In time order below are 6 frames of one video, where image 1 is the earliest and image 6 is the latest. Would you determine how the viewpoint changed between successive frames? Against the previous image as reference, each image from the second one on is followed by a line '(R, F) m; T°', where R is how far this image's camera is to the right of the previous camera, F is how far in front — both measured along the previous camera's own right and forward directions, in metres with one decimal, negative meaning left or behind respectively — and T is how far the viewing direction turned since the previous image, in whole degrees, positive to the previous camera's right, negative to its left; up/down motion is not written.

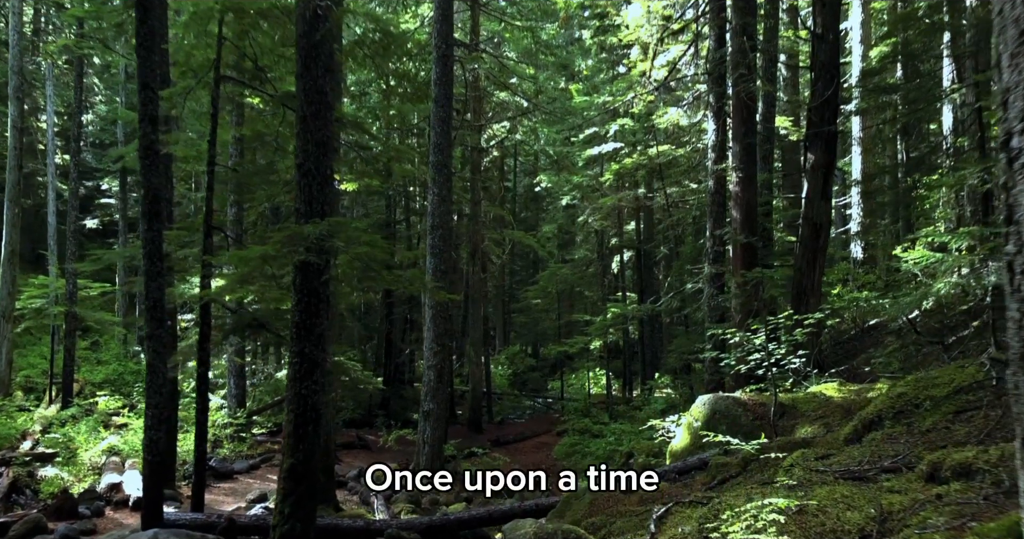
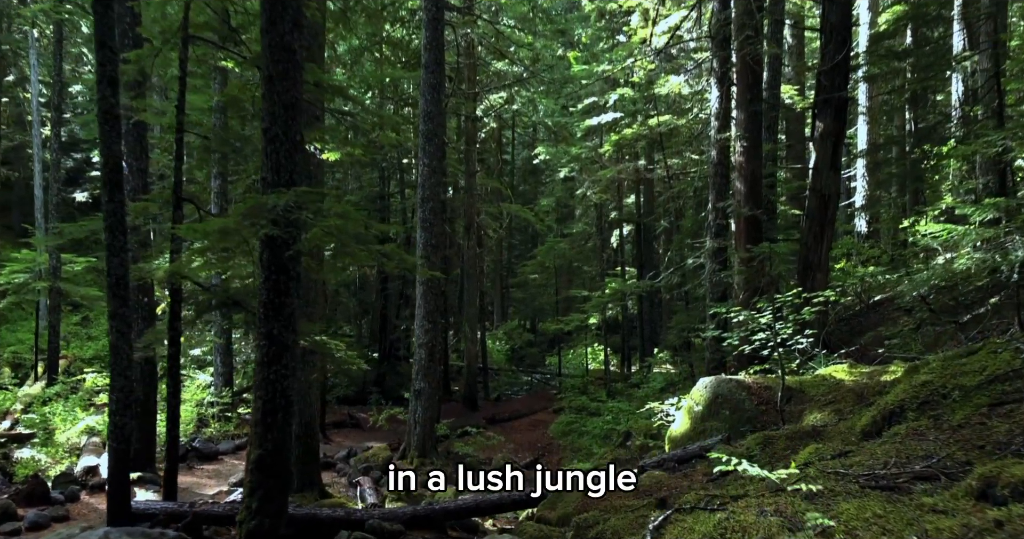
(+0.1, +0.5) m; 0°
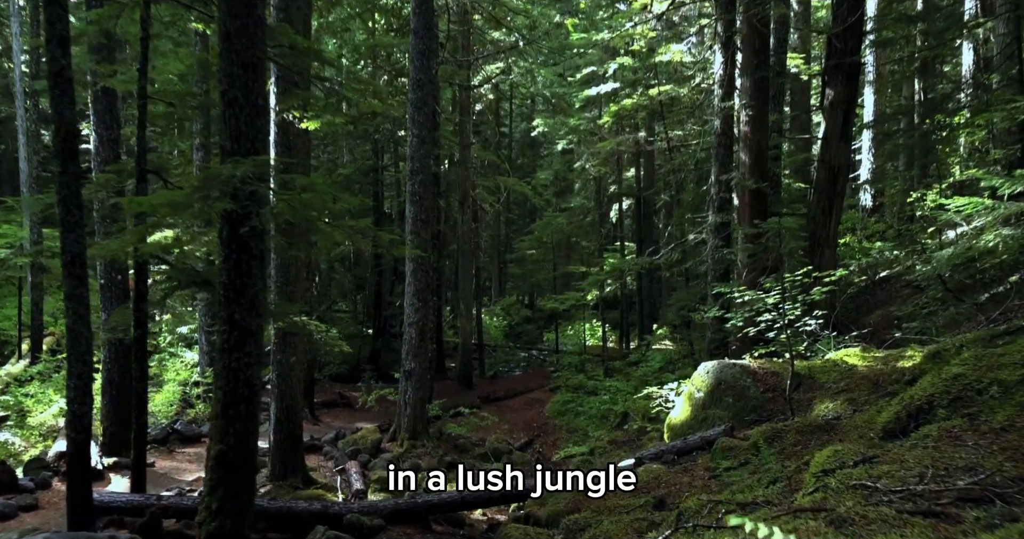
(+0.1, +0.5) m; 0°
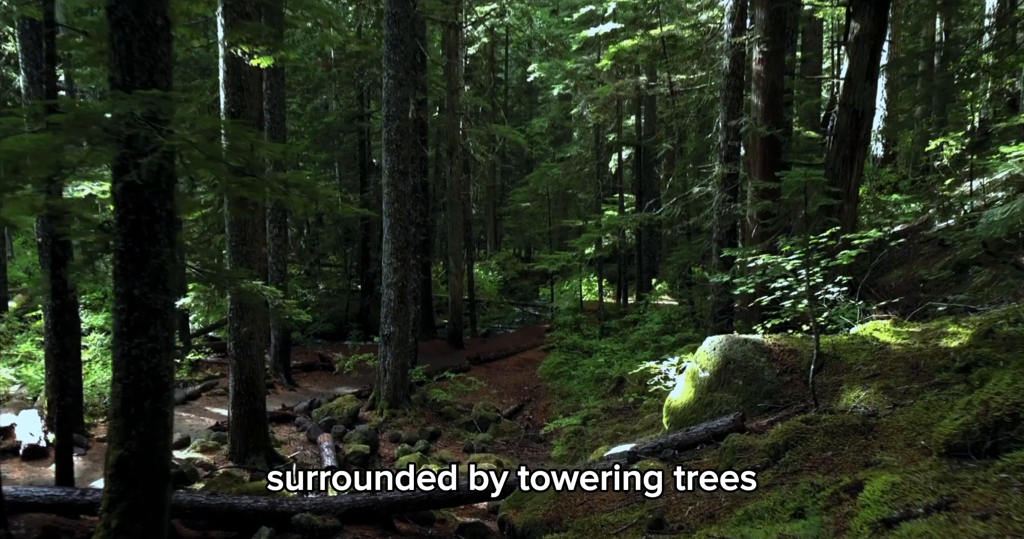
(+0.2, +0.9) m; 0°
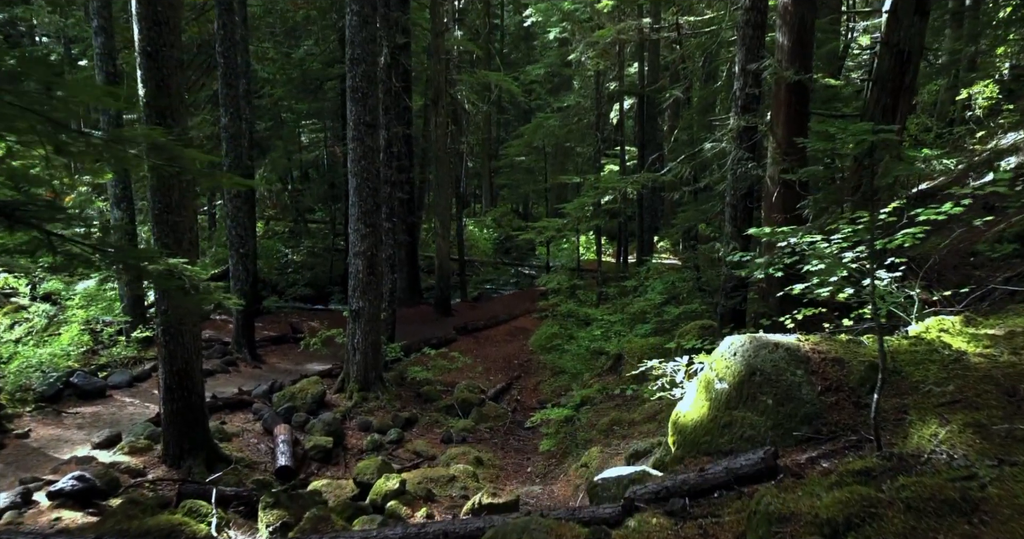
(+0.2, +1.2) m; 0°
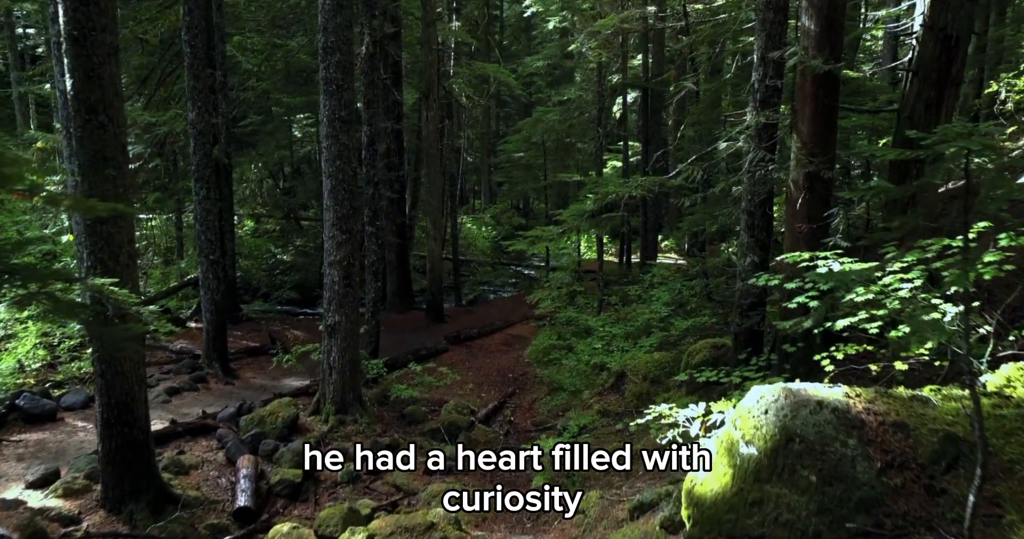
(+0.1, +0.8) m; 0°
